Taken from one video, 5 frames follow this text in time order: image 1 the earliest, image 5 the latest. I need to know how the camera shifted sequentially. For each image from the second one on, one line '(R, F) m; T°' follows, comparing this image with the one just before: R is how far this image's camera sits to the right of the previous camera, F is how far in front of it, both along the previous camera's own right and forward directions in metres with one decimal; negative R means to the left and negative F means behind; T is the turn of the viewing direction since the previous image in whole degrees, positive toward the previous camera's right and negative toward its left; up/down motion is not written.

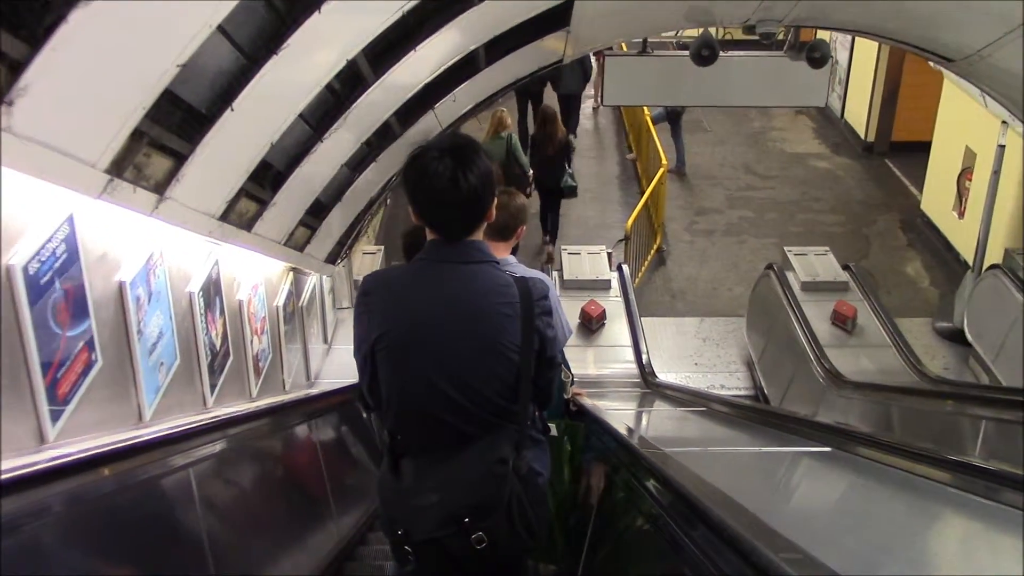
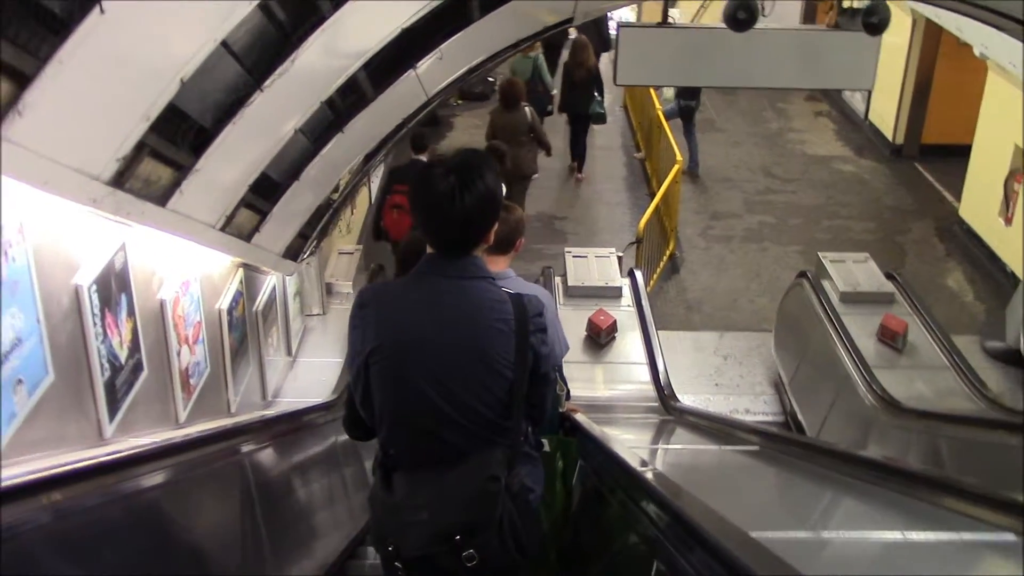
(0.0, +0.9) m; 0°
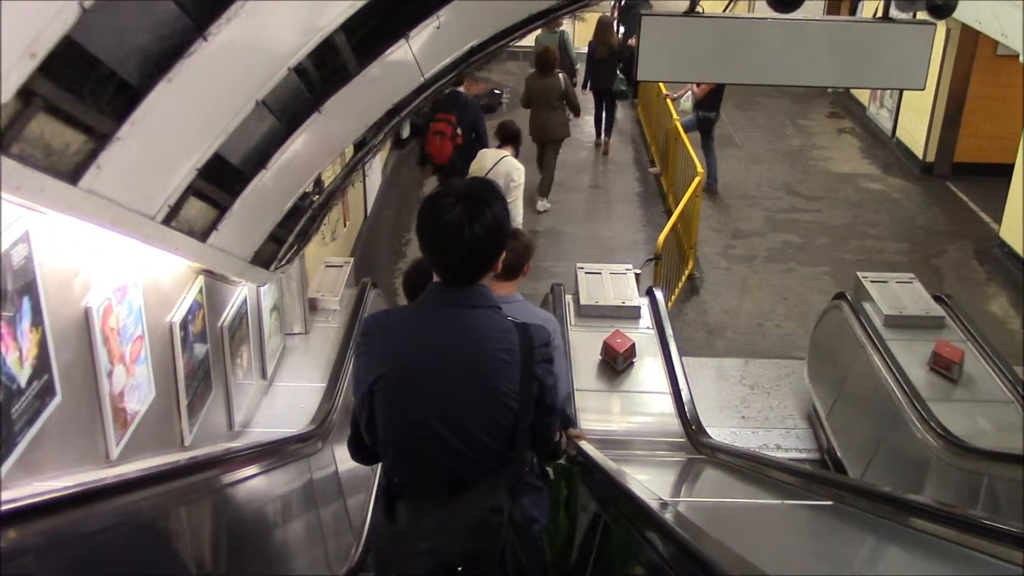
(0.0, +0.6) m; 0°
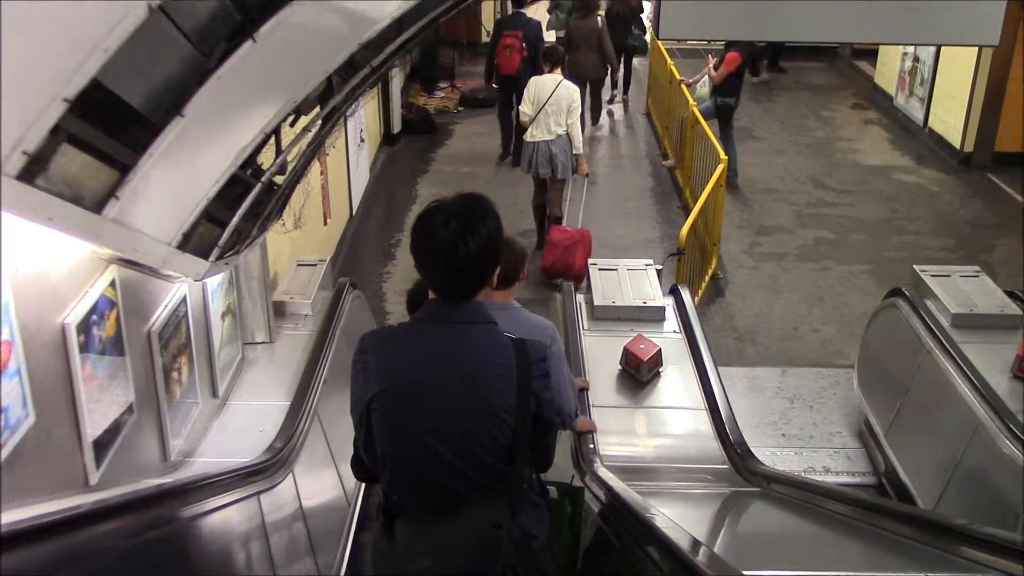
(0.0, +0.8) m; 0°
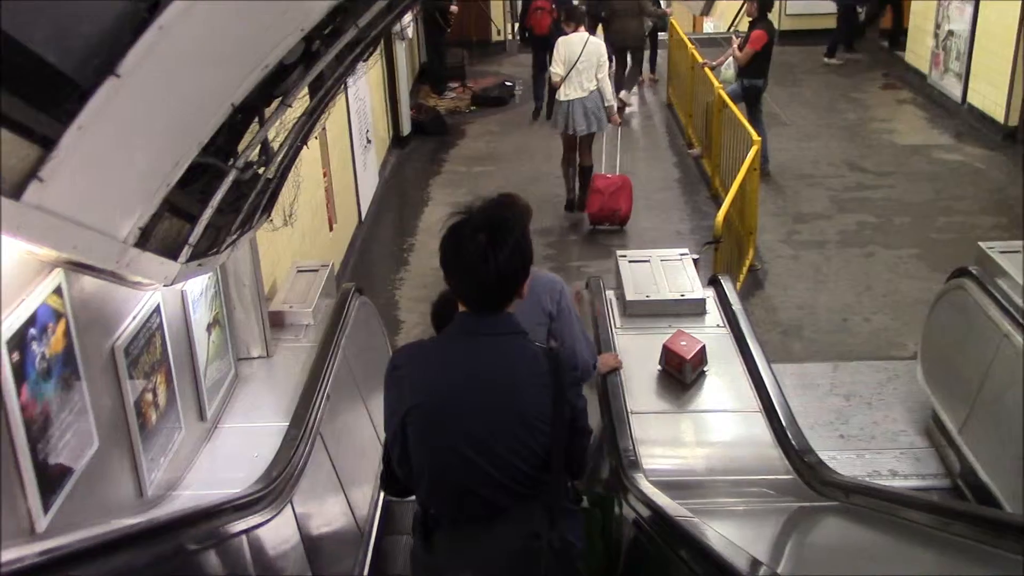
(0.0, +0.5) m; -1°
